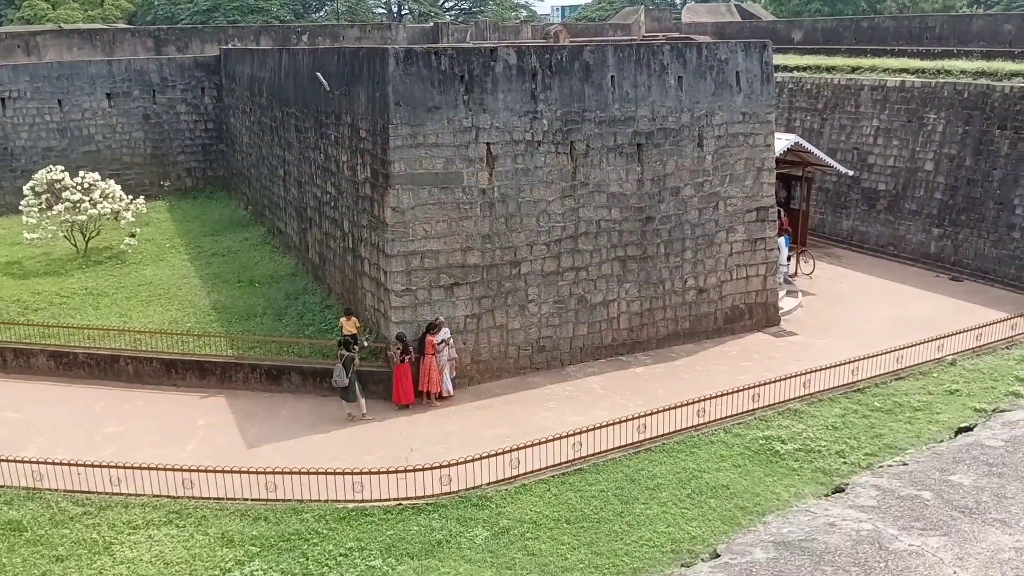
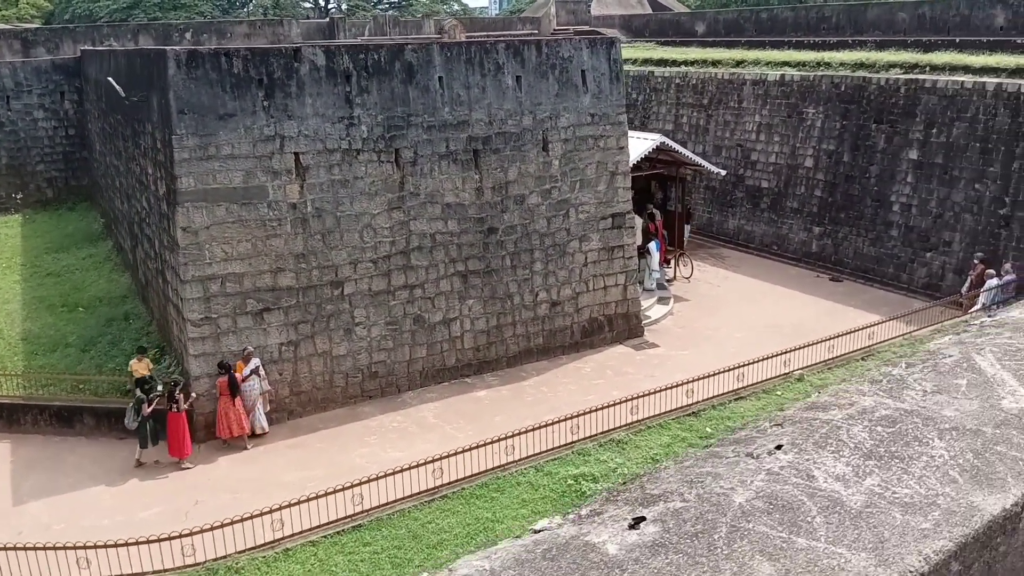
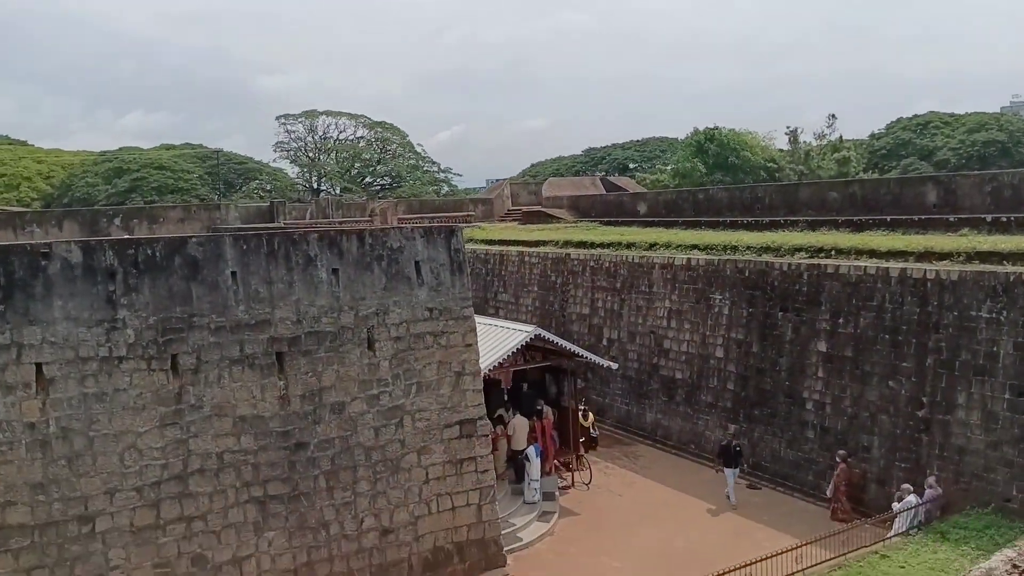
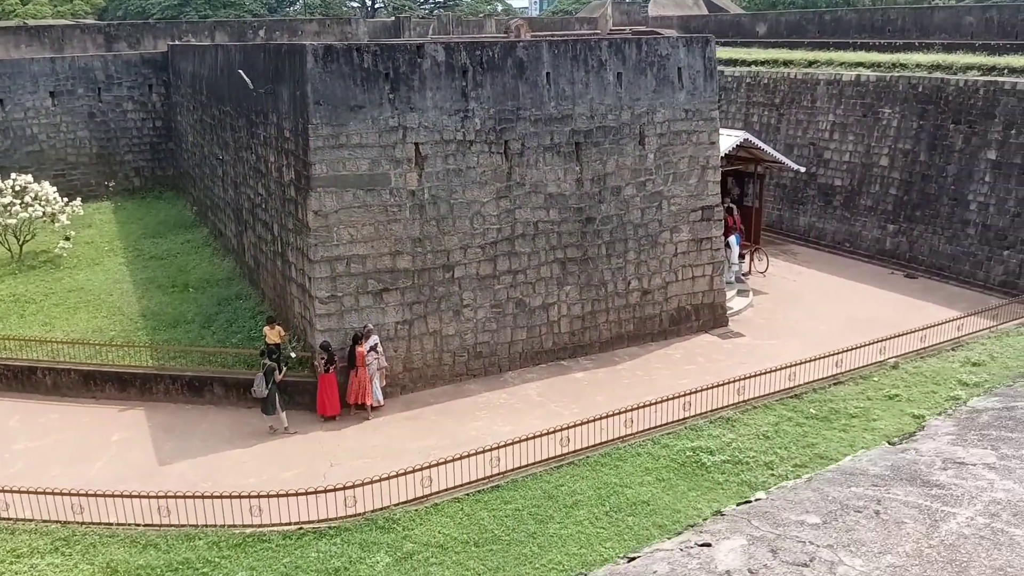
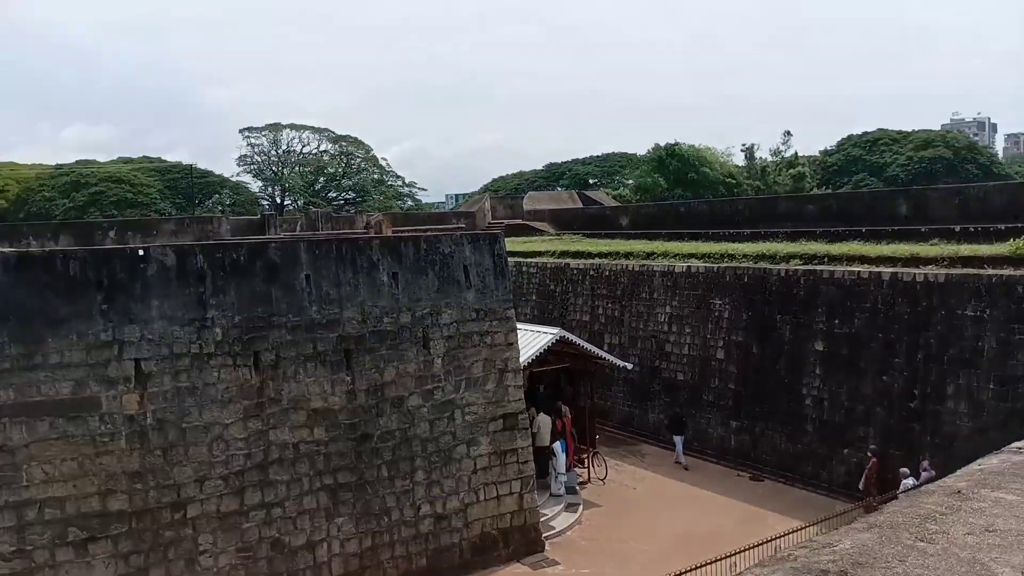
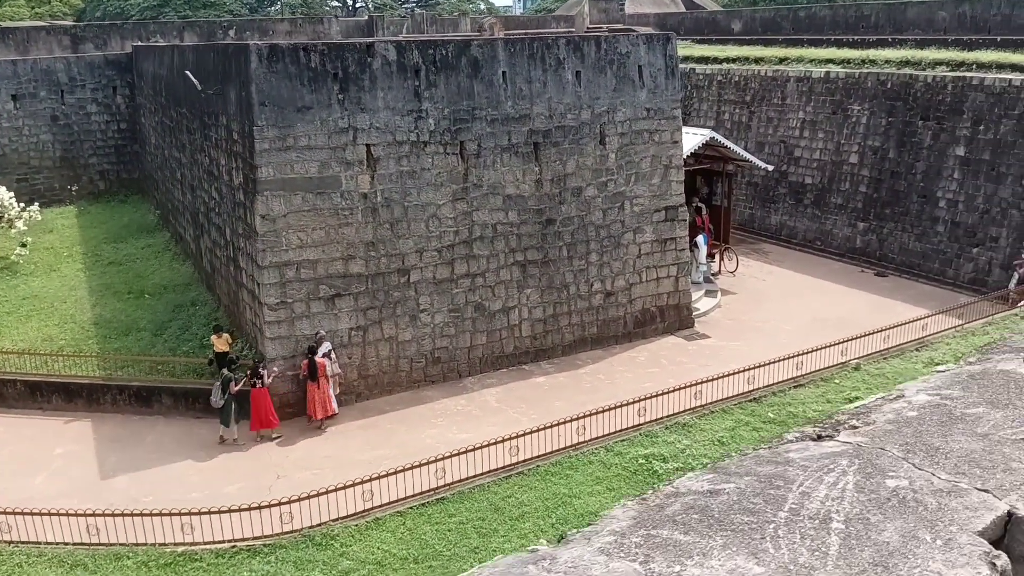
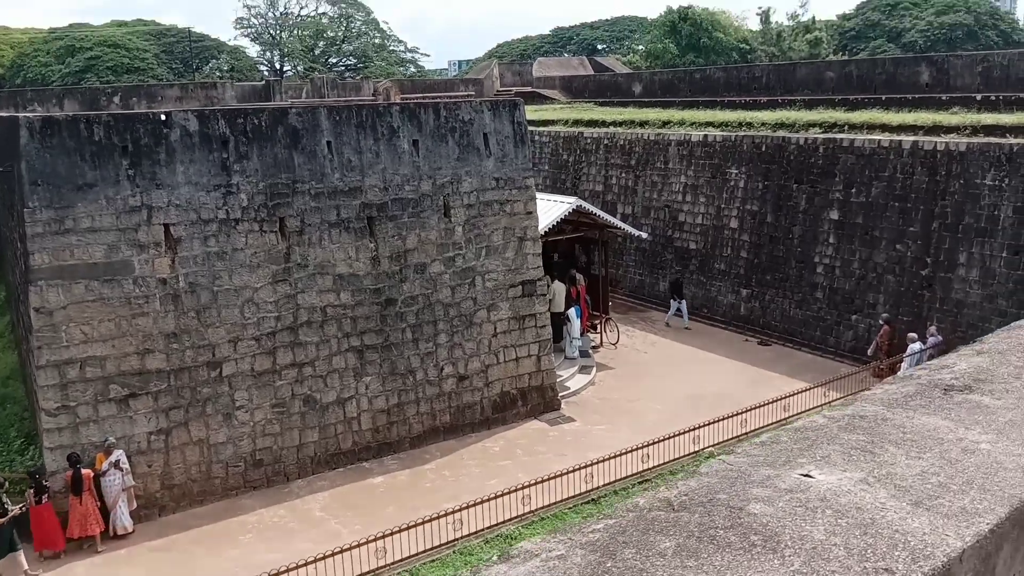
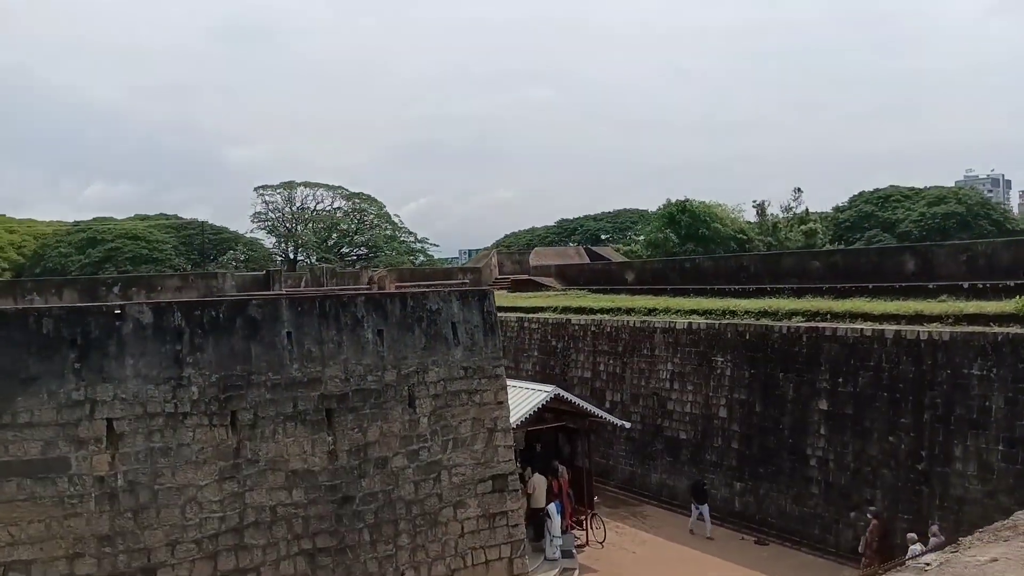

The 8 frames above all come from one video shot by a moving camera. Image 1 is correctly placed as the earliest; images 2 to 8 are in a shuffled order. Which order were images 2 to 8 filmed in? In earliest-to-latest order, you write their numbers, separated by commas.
4, 6, 2, 7, 5, 8, 3
